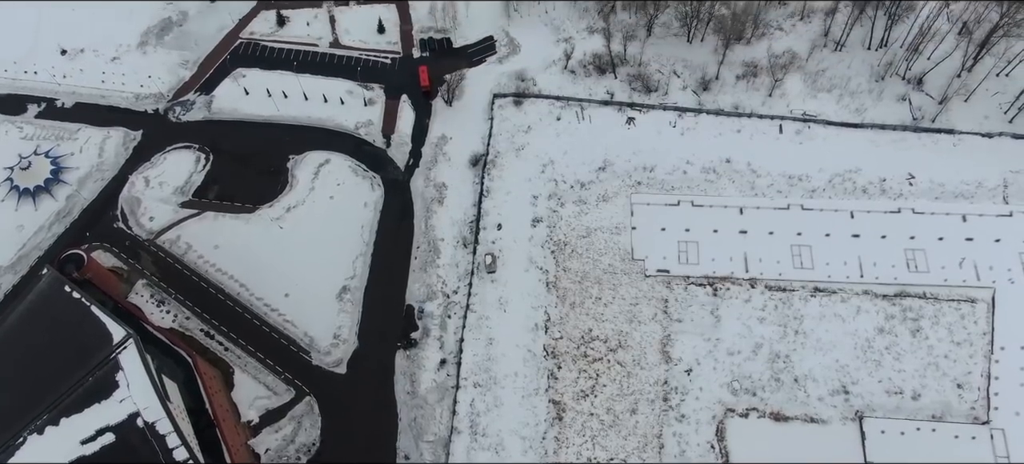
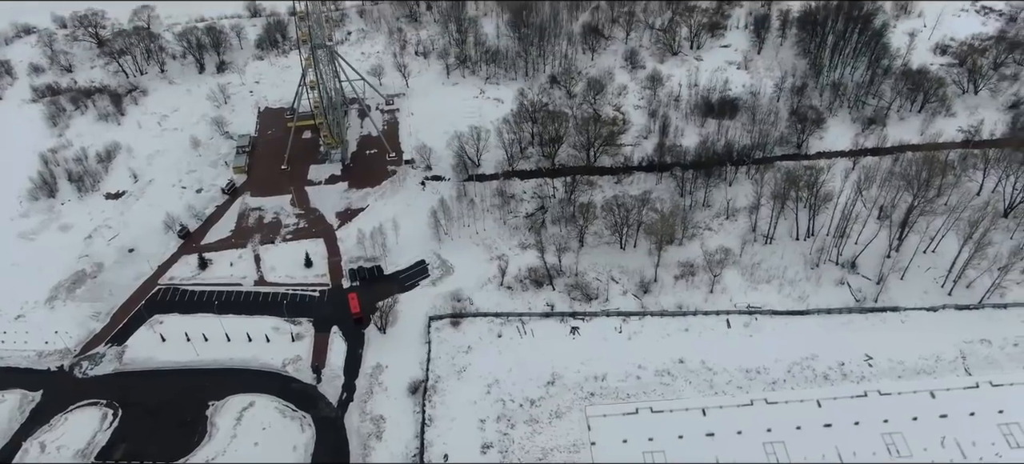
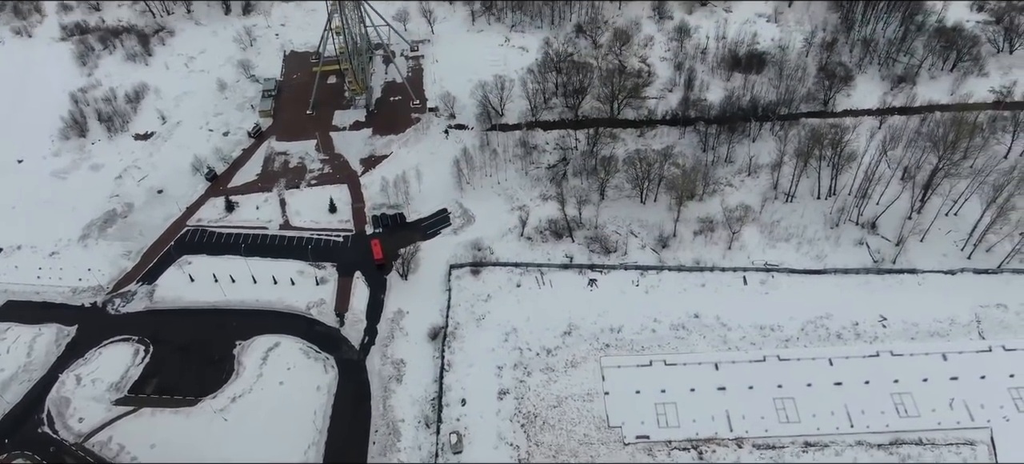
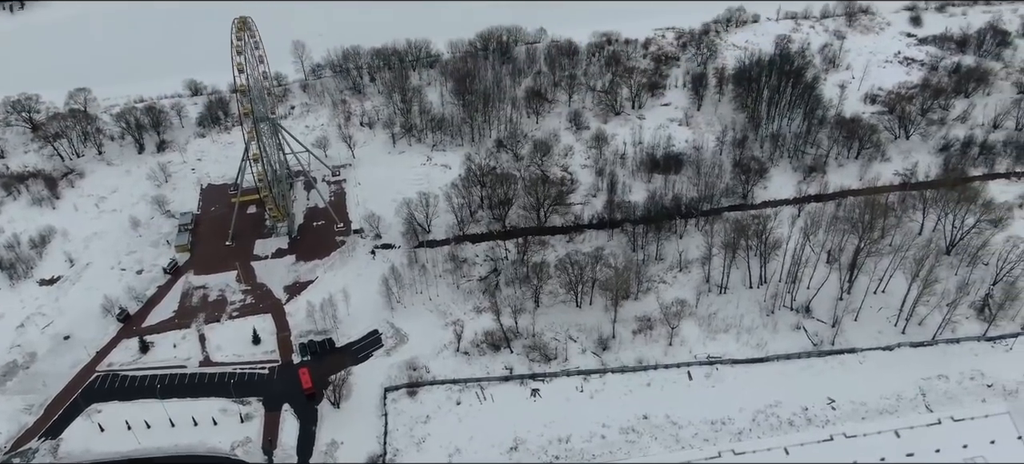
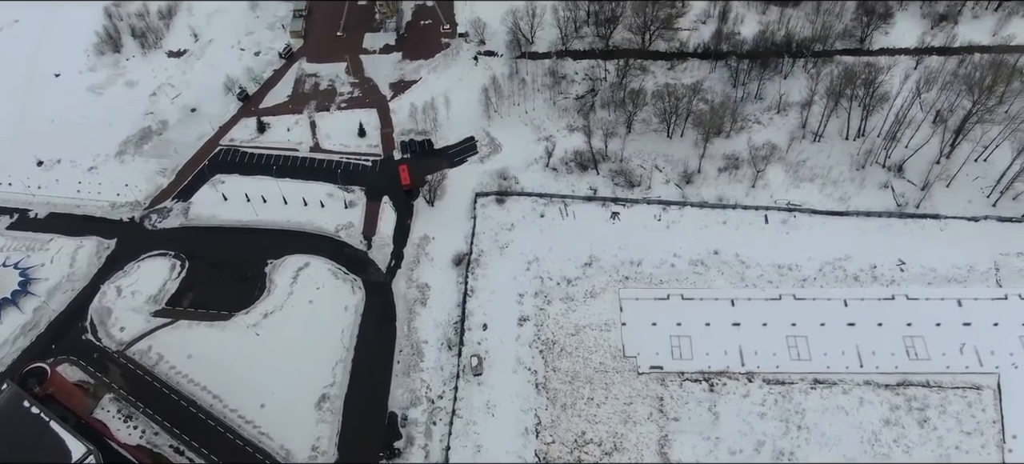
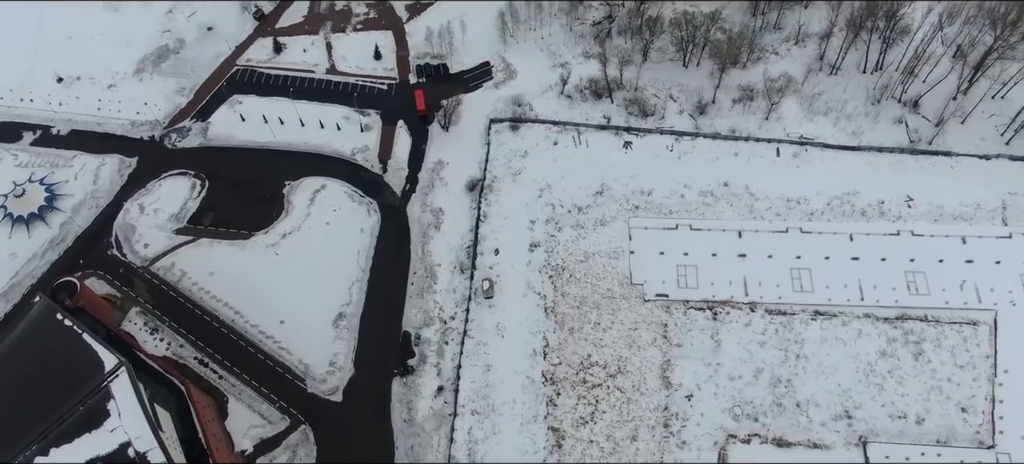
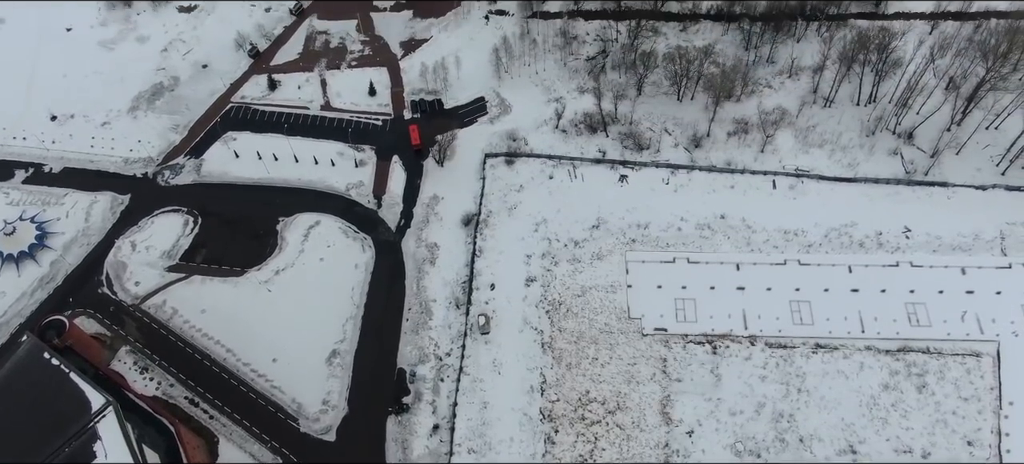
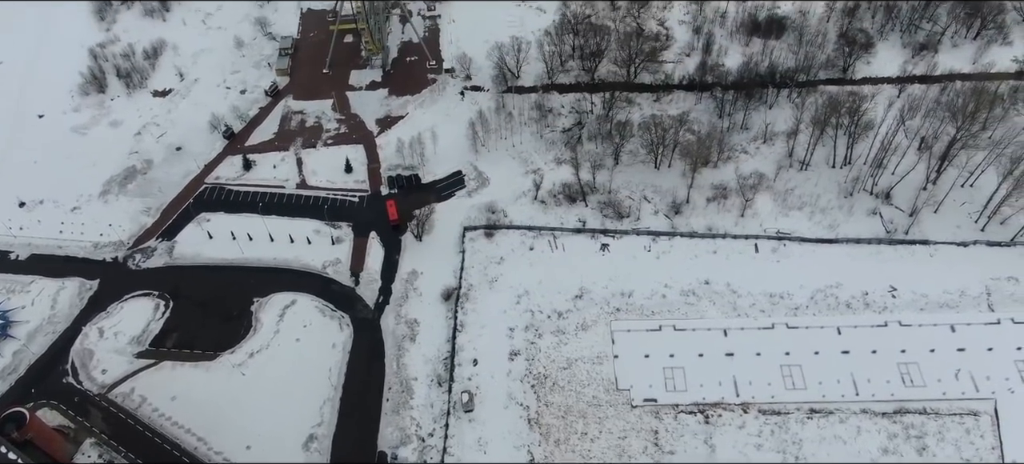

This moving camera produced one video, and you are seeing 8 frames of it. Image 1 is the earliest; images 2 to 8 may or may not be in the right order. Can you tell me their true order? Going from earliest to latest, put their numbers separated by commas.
6, 7, 5, 8, 3, 2, 4
